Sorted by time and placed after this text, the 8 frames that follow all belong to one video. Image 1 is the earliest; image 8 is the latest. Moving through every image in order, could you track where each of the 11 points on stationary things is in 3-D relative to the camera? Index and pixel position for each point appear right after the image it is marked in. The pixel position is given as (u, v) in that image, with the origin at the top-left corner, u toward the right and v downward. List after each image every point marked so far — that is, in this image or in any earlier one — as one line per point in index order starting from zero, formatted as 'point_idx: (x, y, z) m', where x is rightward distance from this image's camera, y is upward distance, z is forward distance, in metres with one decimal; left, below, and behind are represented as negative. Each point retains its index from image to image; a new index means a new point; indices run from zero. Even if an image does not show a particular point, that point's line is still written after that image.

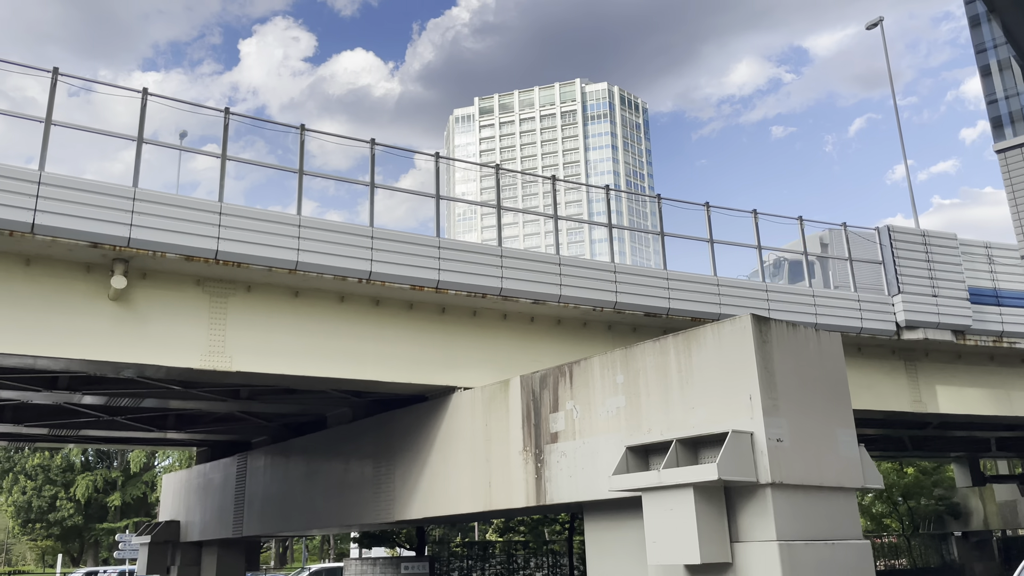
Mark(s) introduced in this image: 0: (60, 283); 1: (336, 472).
0: (-6.6, +0.1, +12.1) m
1: (-3.6, -3.8, +17.0) m
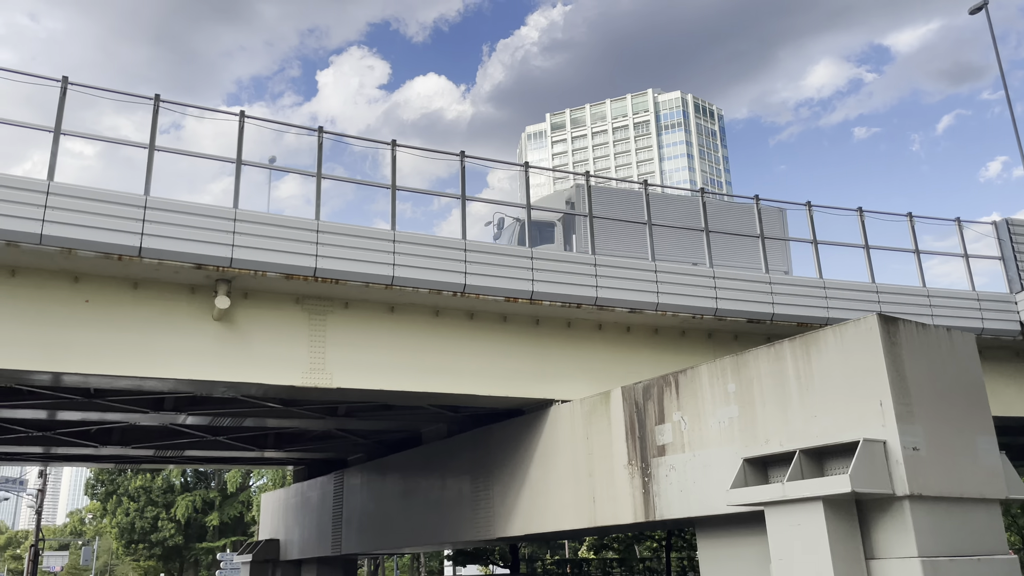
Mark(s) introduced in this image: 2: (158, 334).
0: (-5.1, -0.3, +12.3) m
1: (-1.6, -4.1, +16.9) m
2: (-5.2, -0.7, +12.2) m
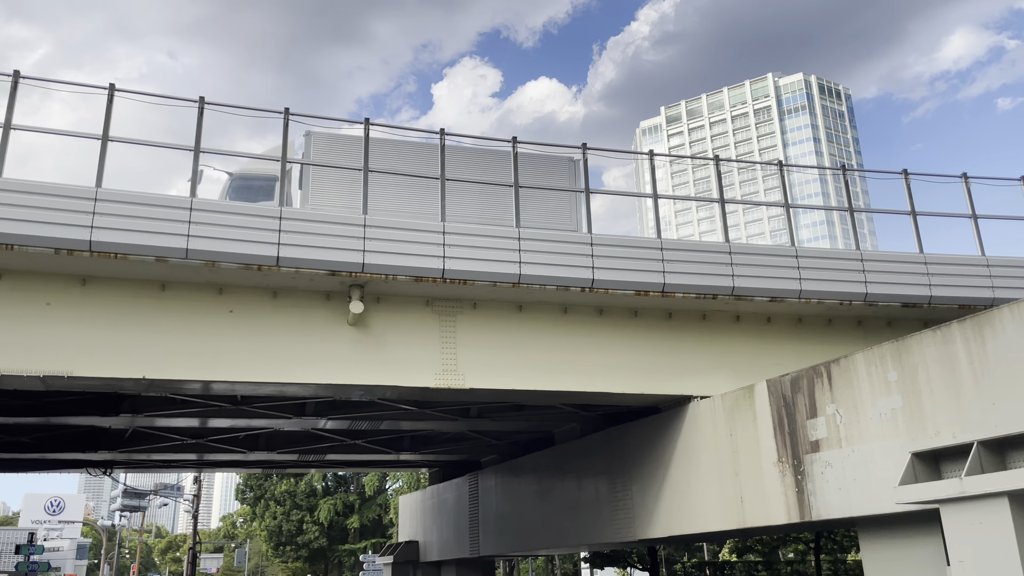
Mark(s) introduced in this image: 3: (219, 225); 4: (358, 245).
0: (-3.2, -0.4, +12.6) m
1: (+1.2, -4.1, +16.6) m
2: (-3.2, -0.8, +12.5) m
3: (-4.1, +0.9, +11.6) m
4: (-2.3, +0.6, +12.1) m
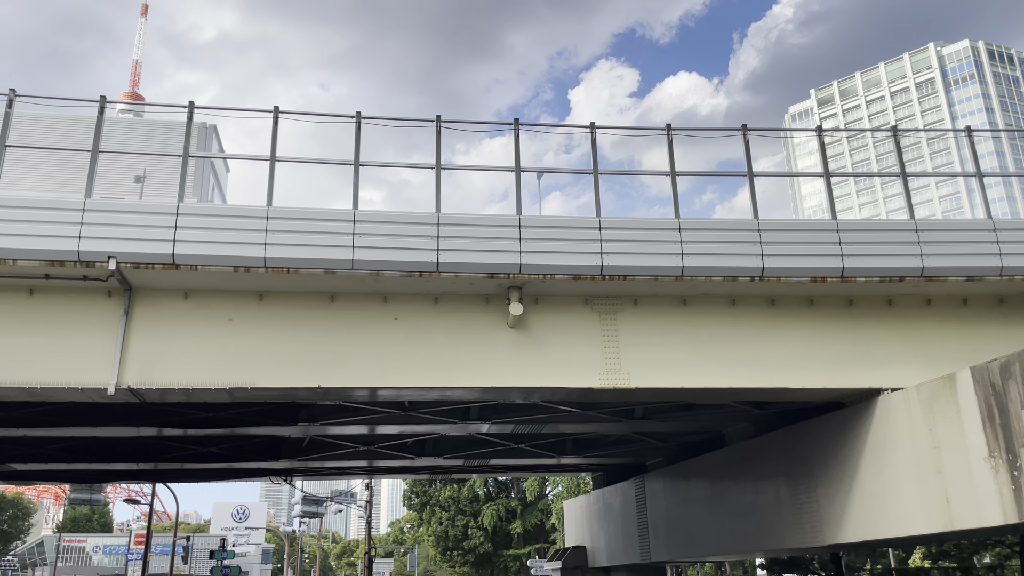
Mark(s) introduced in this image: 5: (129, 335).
0: (-0.7, -0.4, +12.7) m
1: (+4.4, -3.9, +15.8) m
2: (-0.8, -0.9, +12.5) m
3: (-1.9, +0.8, +11.8) m
4: (+0.1, +0.6, +12.0) m
5: (-5.6, -0.7, +12.0) m
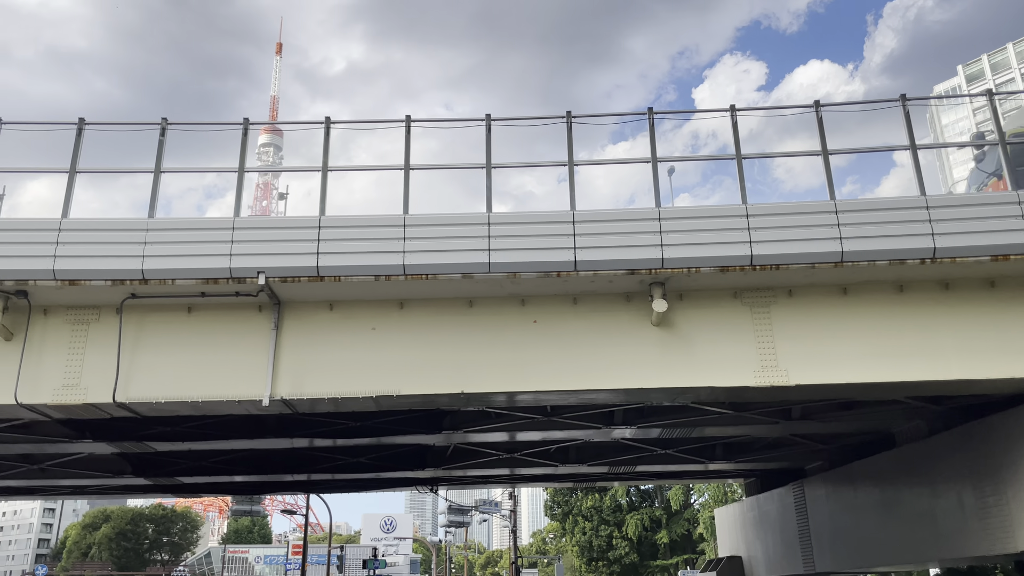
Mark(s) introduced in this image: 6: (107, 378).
0: (+1.4, -0.4, +12.2) m
1: (+7.1, -3.7, +14.4) m
2: (+1.4, -0.8, +12.1) m
3: (+0.1, +0.7, +11.6) m
4: (+2.0, +0.7, +11.5) m
5: (-3.5, -0.9, +12.3) m
6: (-6.0, -1.3, +12.1) m
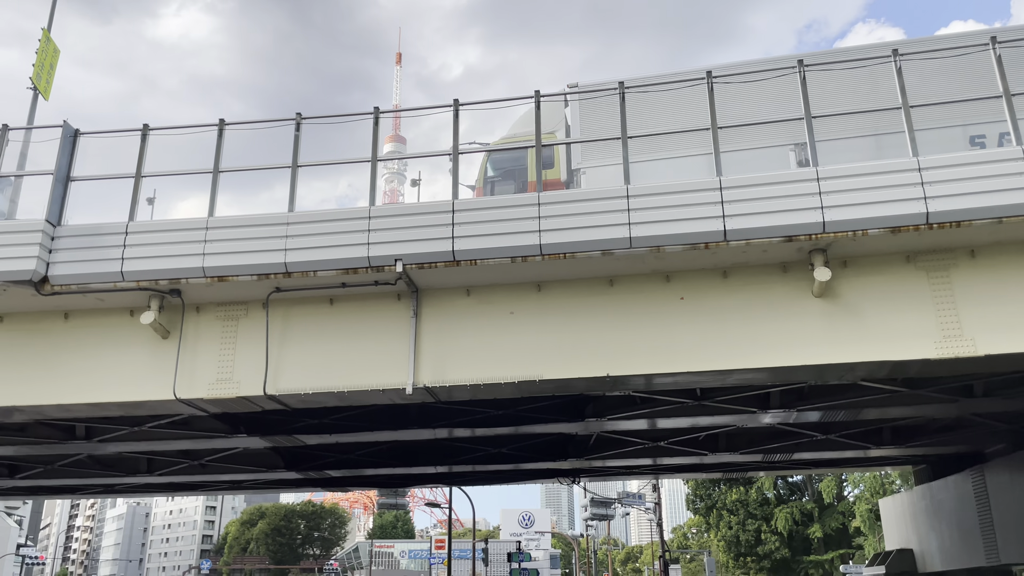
0: (+3.4, 0.0, +11.3) m
1: (+9.6, -3.0, +12.6) m
2: (+3.4, -0.4, +11.2) m
3: (+2.0, +1.1, +10.9) m
4: (+3.9, +1.1, +10.5) m
5: (-1.4, -0.7, +12.2) m
6: (-3.8, -1.2, +12.3) m
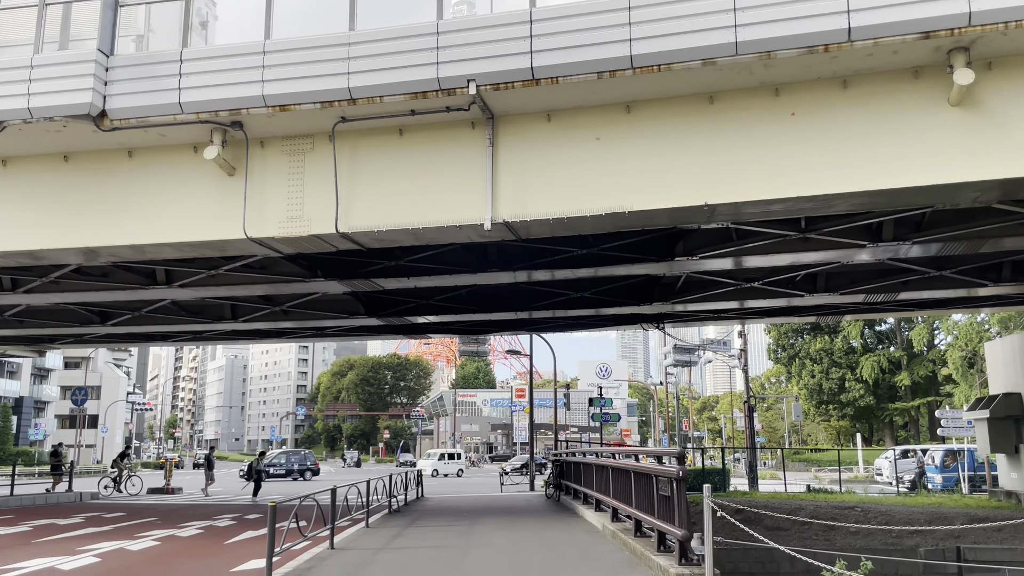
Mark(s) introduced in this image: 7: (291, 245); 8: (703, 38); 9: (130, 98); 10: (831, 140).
0: (+4.5, +2.3, +9.8) m
1: (+10.8, -0.4, +11.1) m
2: (+4.4, +1.8, +9.8) m
3: (+2.9, +3.3, +9.4) m
4: (+4.8, +3.2, +8.8) m
5: (-0.2, +1.7, +11.2) m
6: (-2.6, +1.1, +11.7) m
7: (-3.3, +0.6, +12.2) m
8: (+2.2, +2.9, +9.6) m
9: (-5.2, +2.6, +11.2) m
10: (+3.8, +1.8, +10.0) m
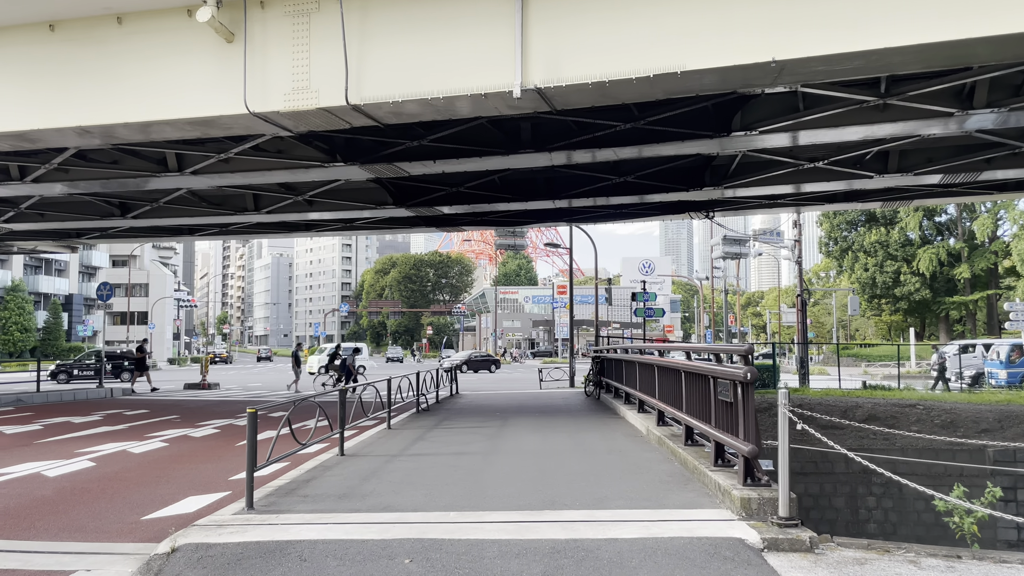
0: (+4.8, +3.6, +8.0) m
1: (+11.2, +1.1, +9.2) m
2: (+4.7, +3.1, +8.0) m
3: (+3.2, +4.5, +7.5) m
4: (+5.1, +4.4, +6.9) m
5: (+0.2, +3.1, +9.7) m
6: (-2.2, +2.7, +10.4) m
7: (-2.8, +2.2, +11.0) m
8: (+2.5, +4.2, +7.8) m
9: (-4.8, +4.0, +9.8) m
10: (+4.2, +3.1, +8.3) m
